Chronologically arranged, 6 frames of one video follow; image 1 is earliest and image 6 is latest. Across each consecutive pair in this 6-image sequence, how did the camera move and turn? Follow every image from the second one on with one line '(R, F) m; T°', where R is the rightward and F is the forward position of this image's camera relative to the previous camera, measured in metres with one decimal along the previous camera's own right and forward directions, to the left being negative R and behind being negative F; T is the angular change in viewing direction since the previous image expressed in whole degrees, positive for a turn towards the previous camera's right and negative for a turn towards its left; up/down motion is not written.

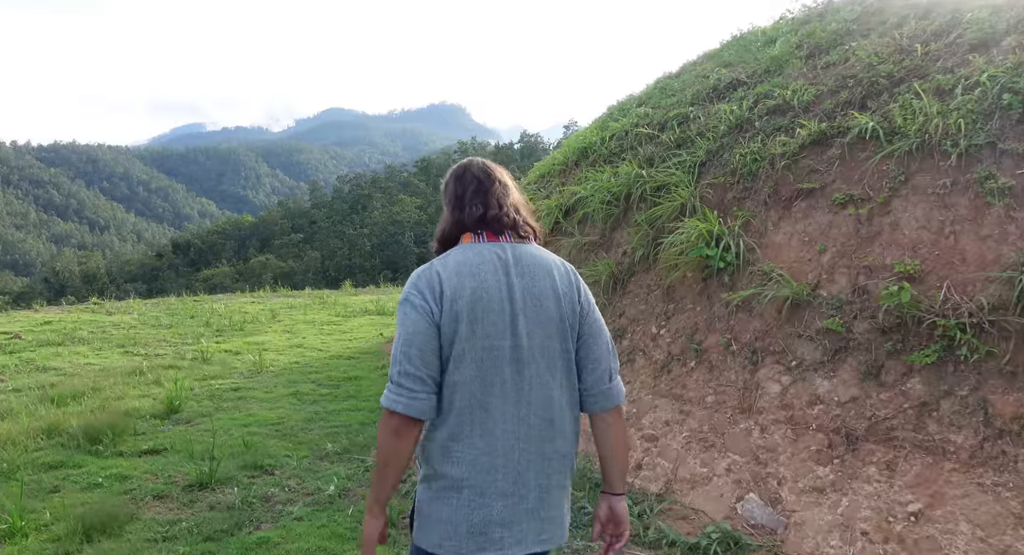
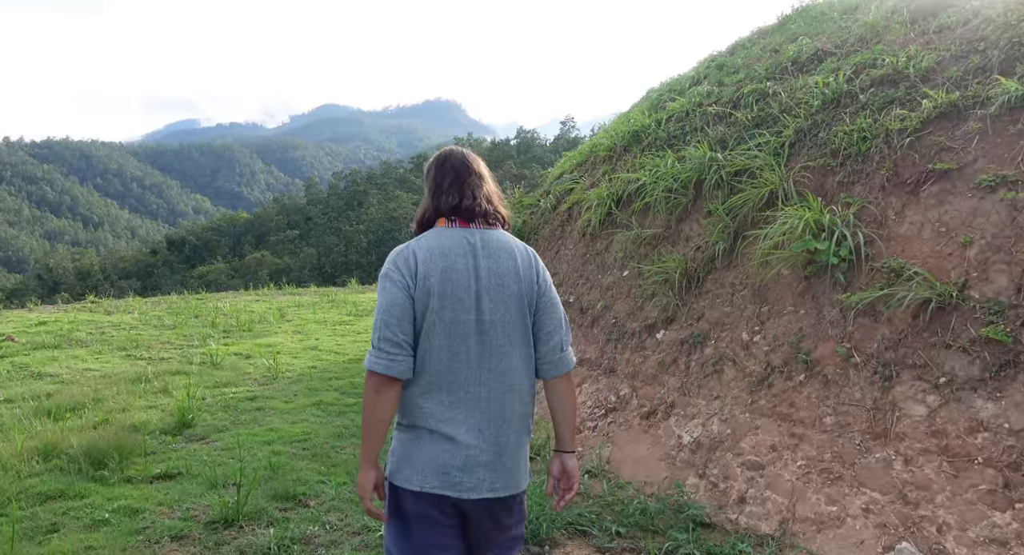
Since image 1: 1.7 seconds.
(-0.4, +0.6) m; 0°
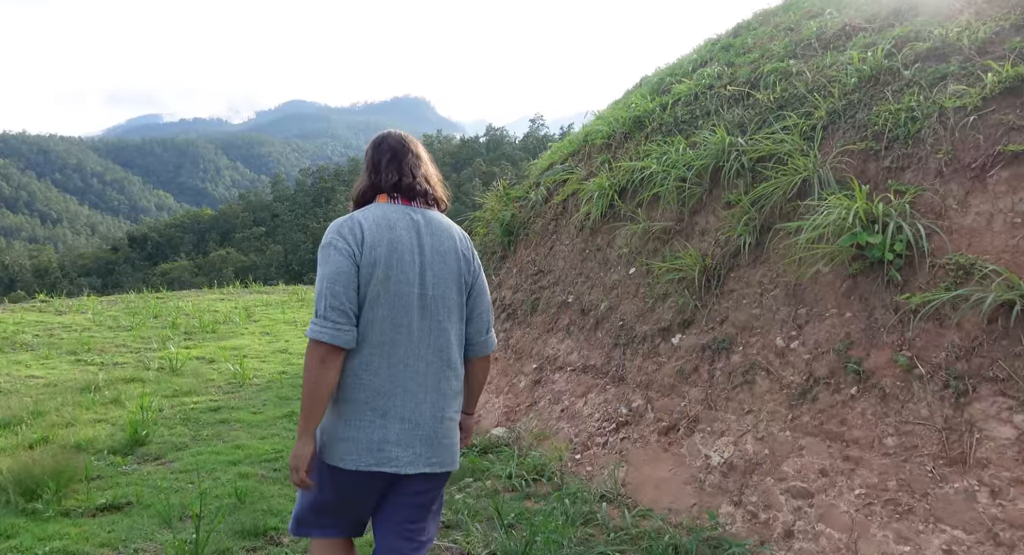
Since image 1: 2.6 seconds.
(-0.2, +0.5) m; +2°
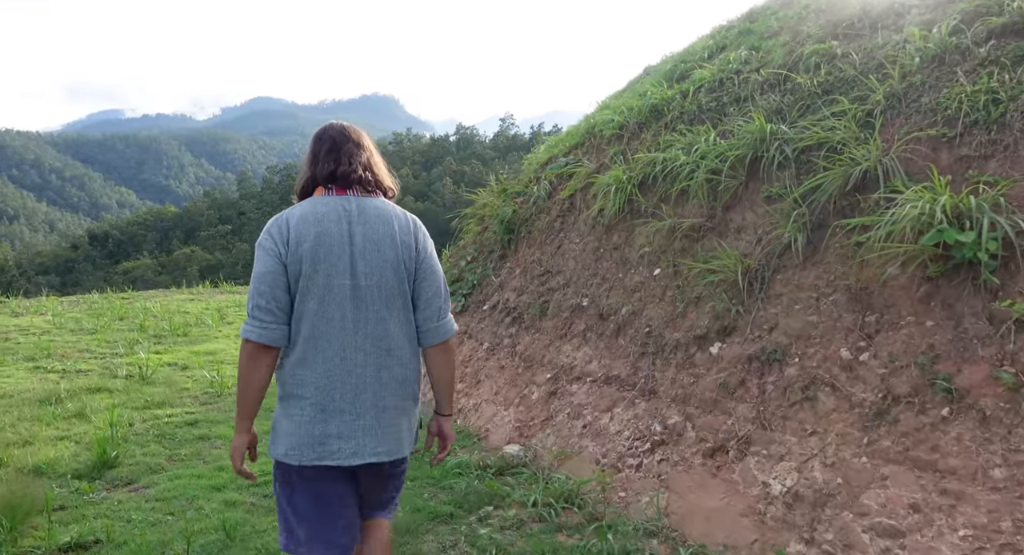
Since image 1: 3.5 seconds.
(-0.3, +0.4) m; +2°
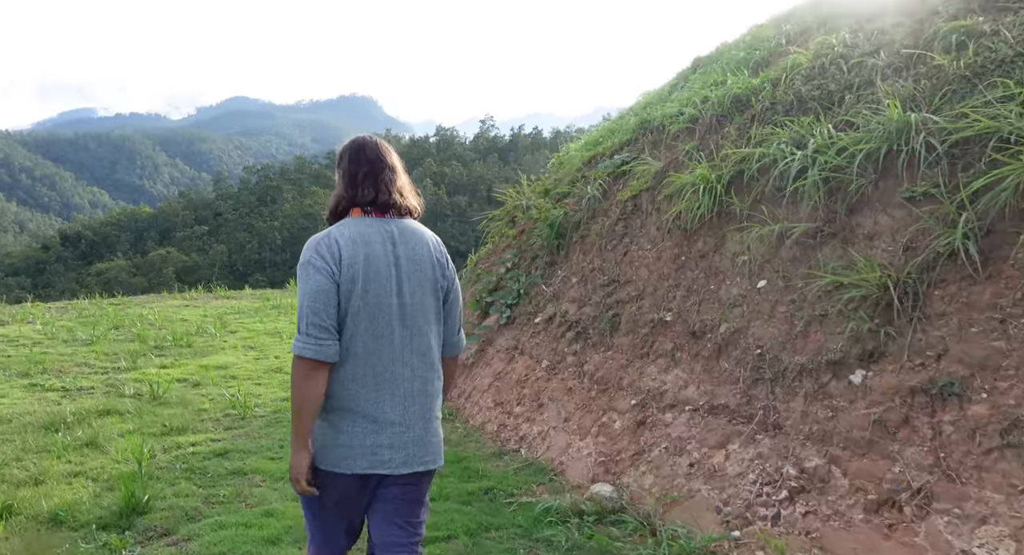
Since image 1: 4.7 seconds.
(-0.5, +0.6) m; 0°
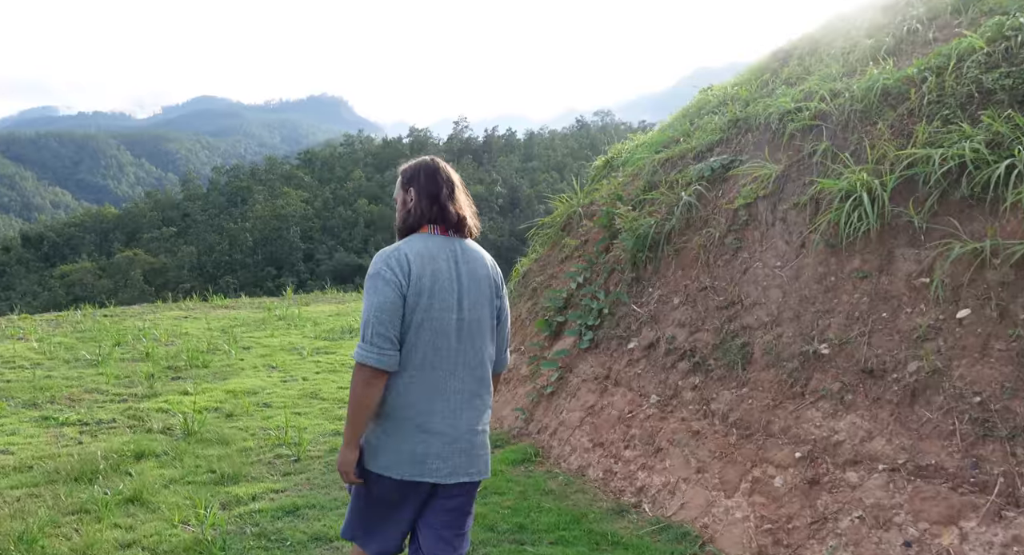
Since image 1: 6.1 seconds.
(-0.7, +0.7) m; +1°
